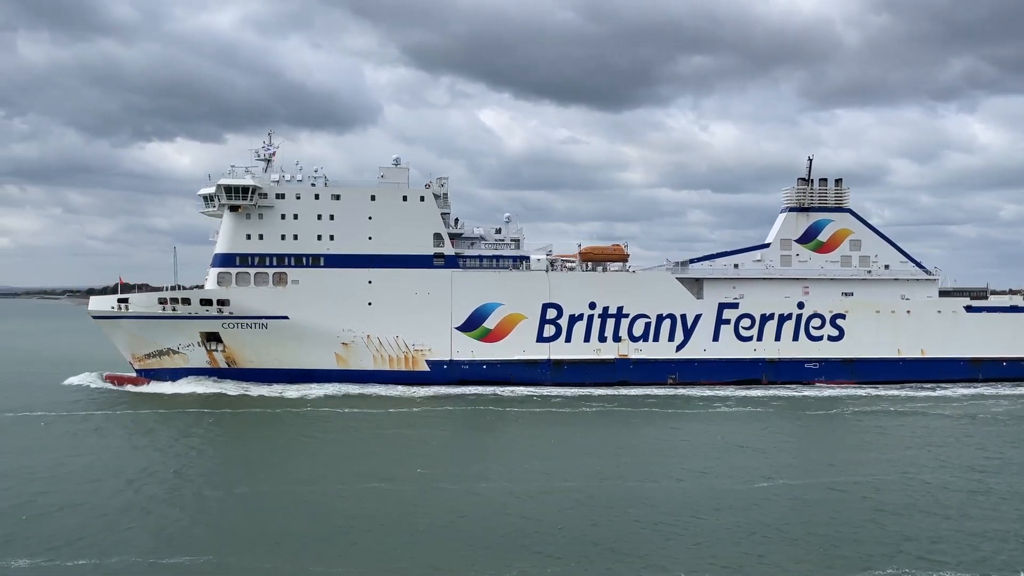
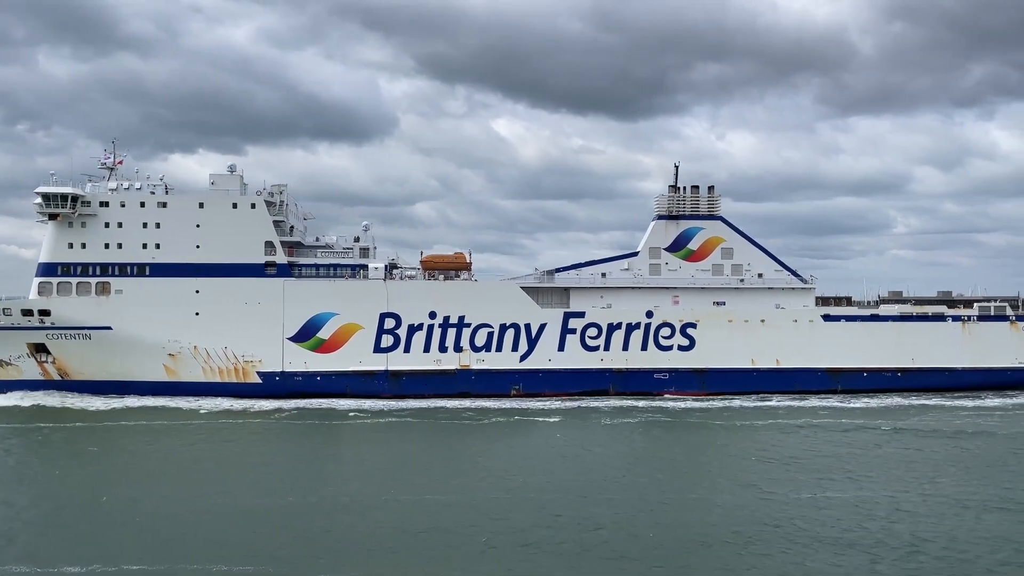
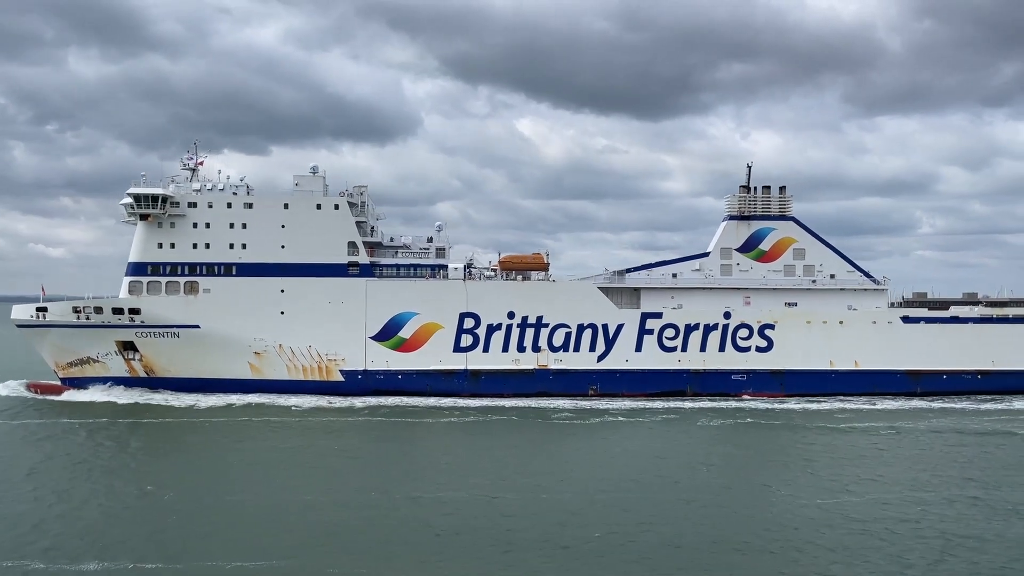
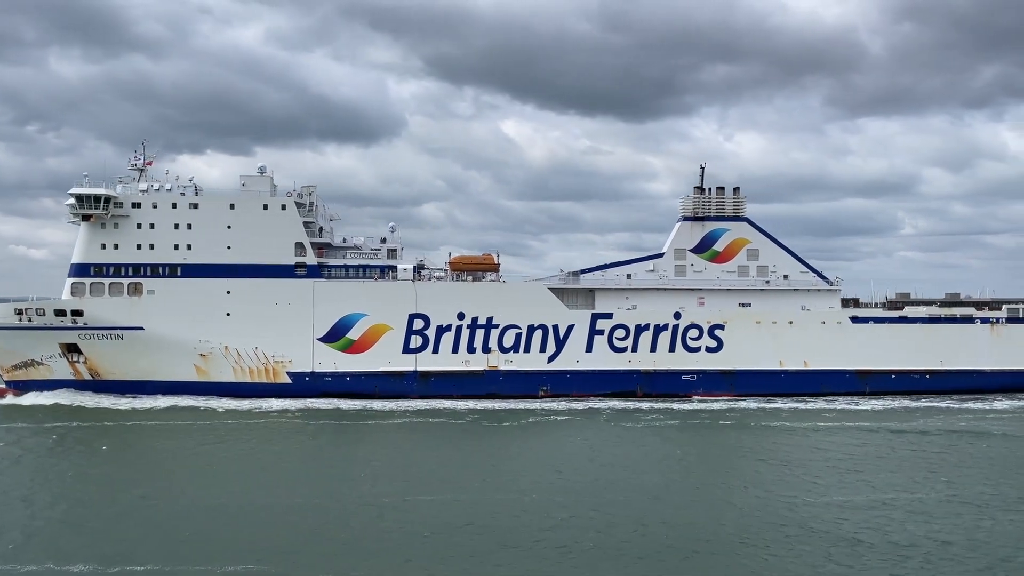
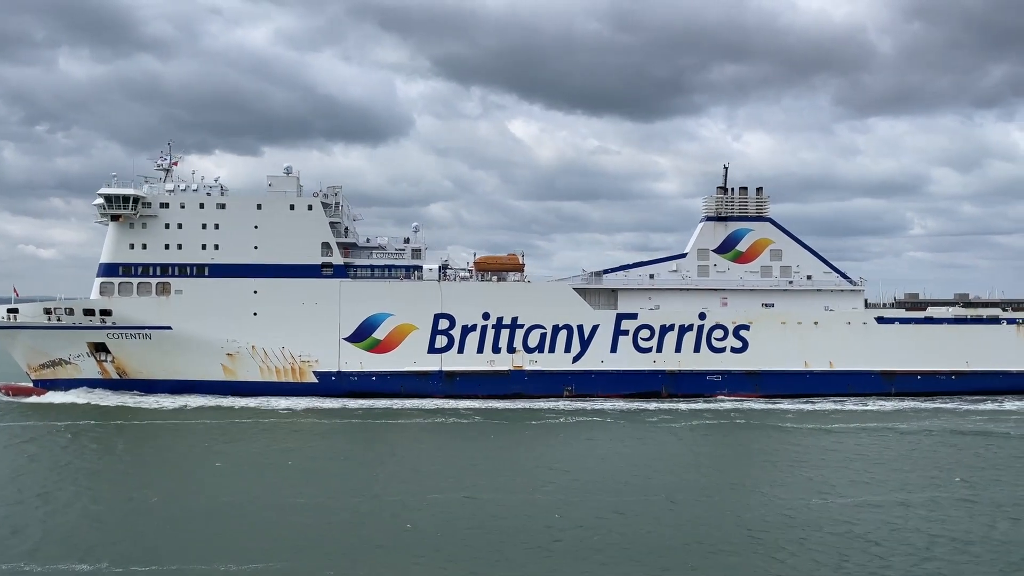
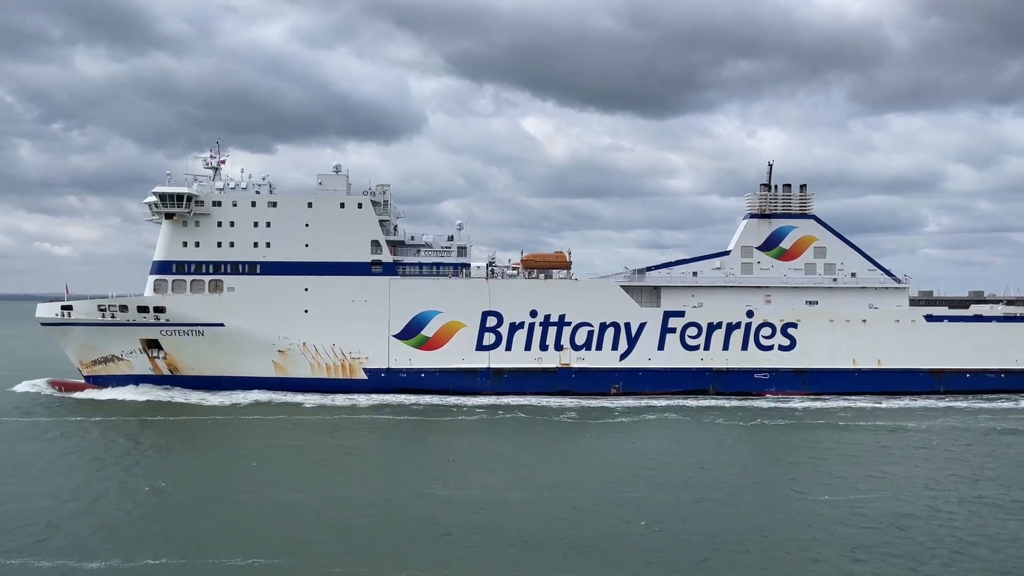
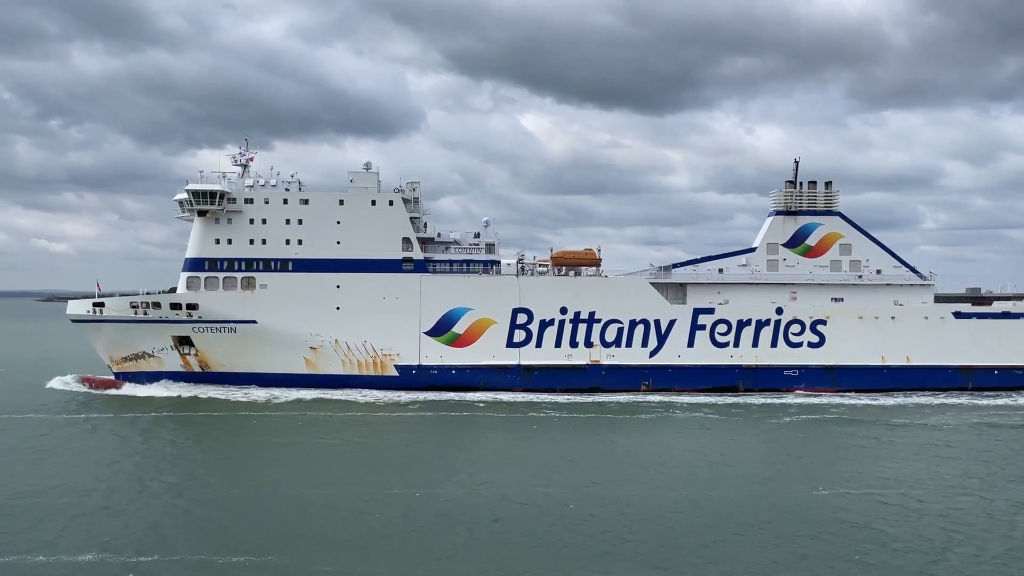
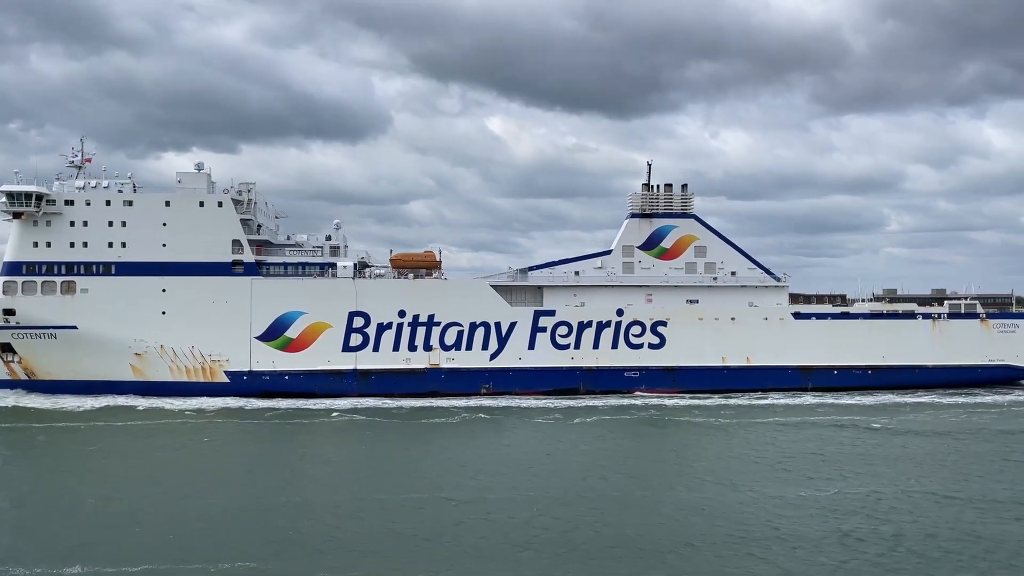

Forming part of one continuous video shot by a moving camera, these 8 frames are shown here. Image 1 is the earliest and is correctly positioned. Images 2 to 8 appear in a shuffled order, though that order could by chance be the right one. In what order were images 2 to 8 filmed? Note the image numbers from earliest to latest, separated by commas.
7, 6, 3, 5, 4, 2, 8
